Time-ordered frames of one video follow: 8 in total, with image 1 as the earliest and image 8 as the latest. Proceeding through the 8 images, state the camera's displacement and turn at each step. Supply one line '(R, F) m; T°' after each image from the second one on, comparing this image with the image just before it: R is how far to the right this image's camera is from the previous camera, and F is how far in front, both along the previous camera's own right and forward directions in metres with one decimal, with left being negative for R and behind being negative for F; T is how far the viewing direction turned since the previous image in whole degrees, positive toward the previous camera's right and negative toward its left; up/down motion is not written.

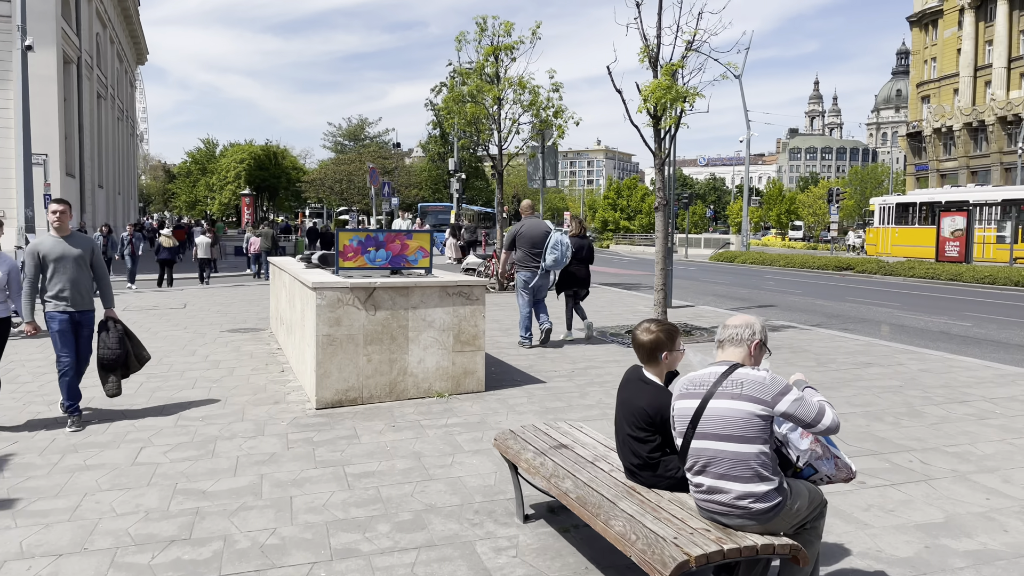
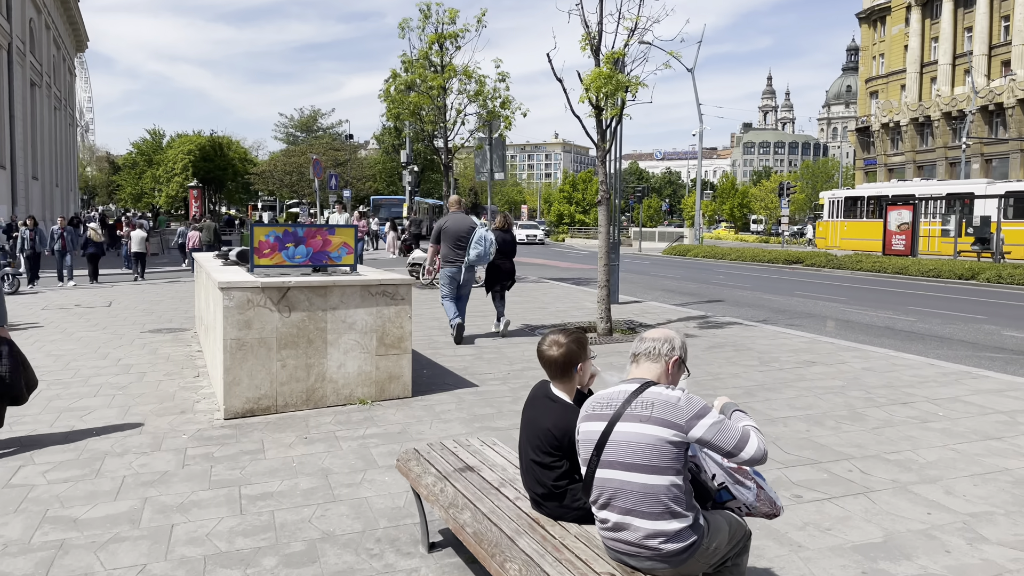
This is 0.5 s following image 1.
(+0.3, +0.4) m; +3°
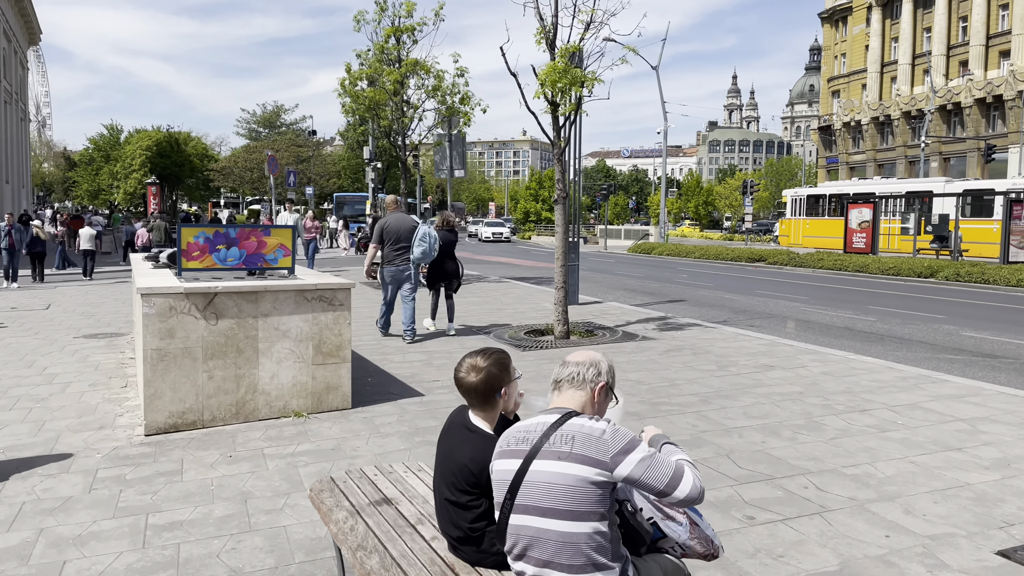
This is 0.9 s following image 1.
(+0.2, +0.4) m; +2°
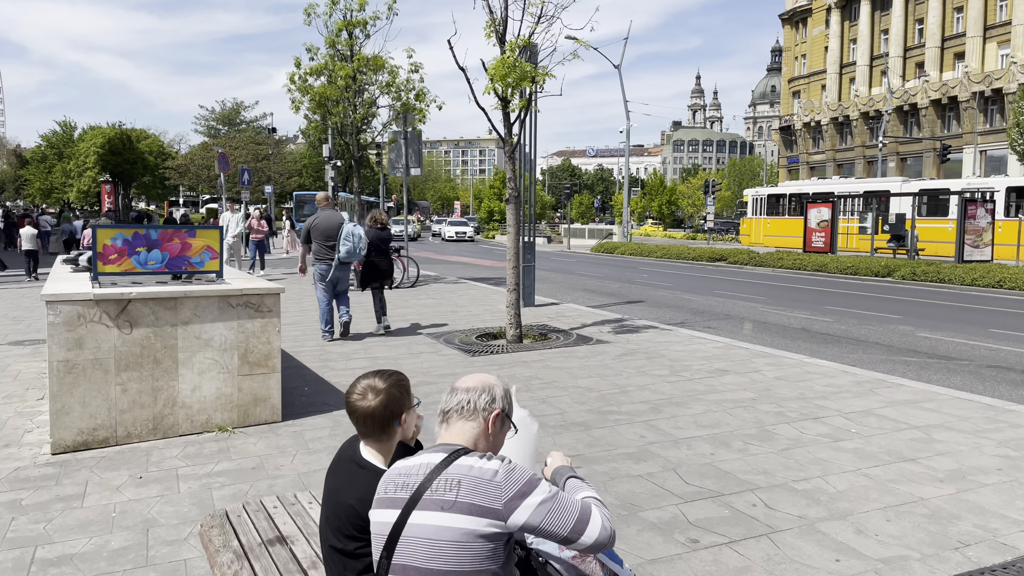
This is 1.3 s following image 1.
(+0.2, +0.3) m; +2°
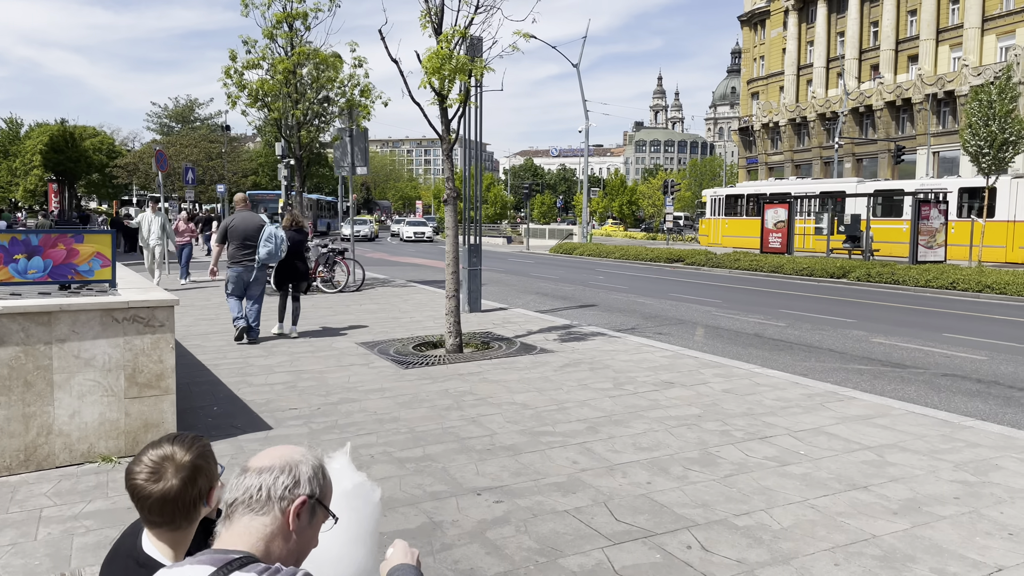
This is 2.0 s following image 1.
(+0.3, +0.5) m; +3°
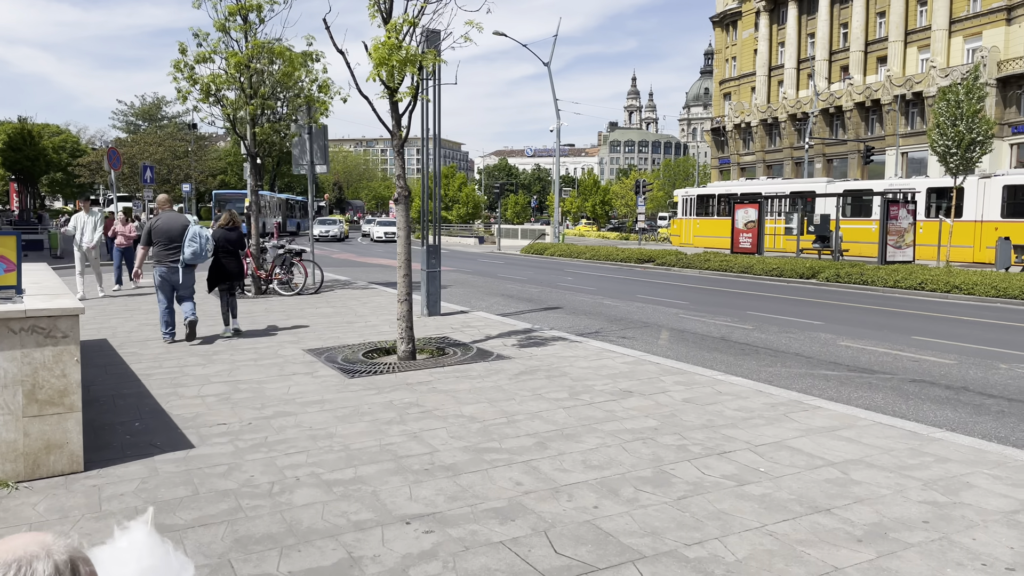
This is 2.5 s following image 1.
(+0.2, +0.4) m; +2°
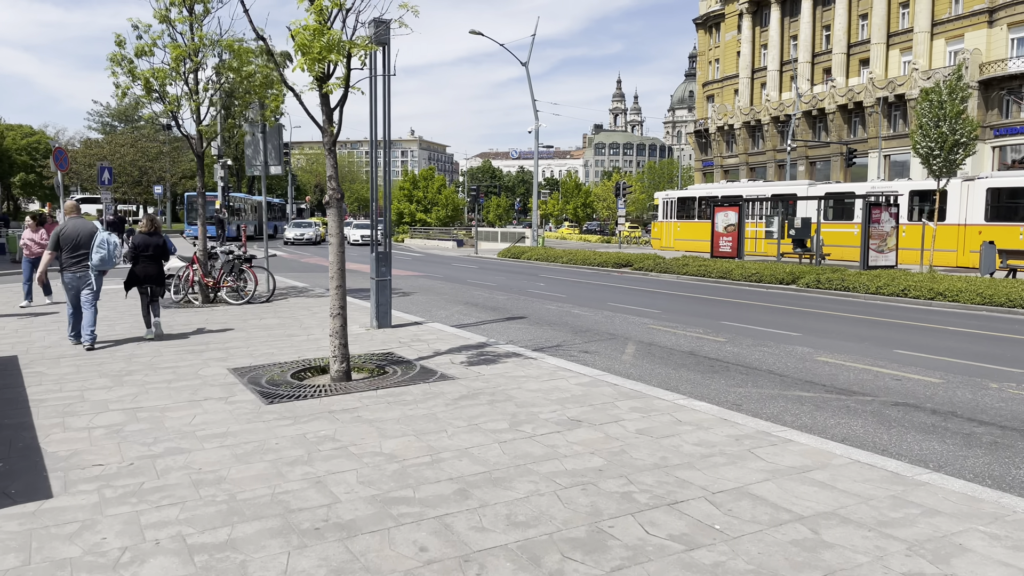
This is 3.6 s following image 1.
(+0.4, +0.8) m; +1°
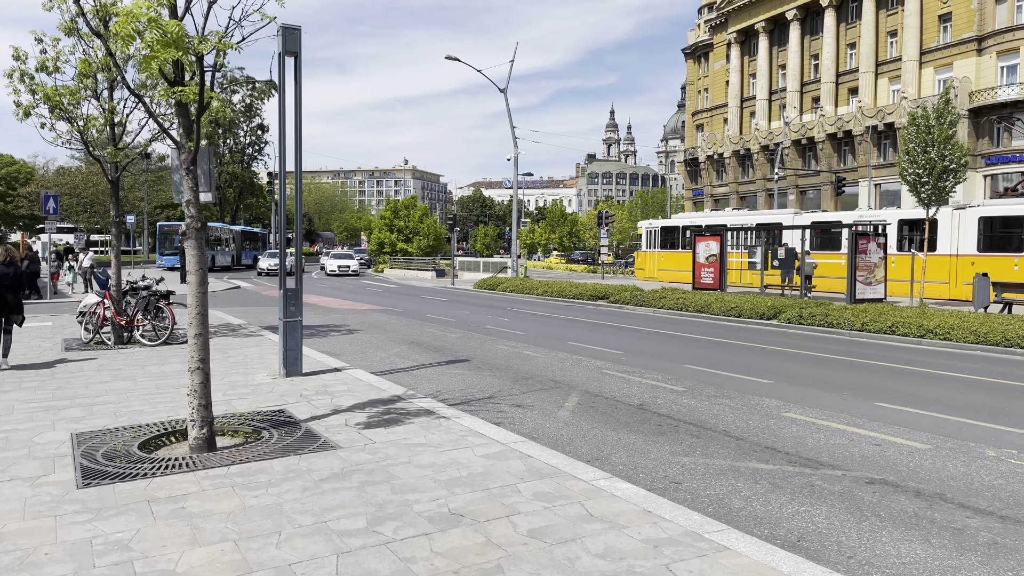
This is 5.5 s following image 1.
(+0.8, +1.4) m; 0°
